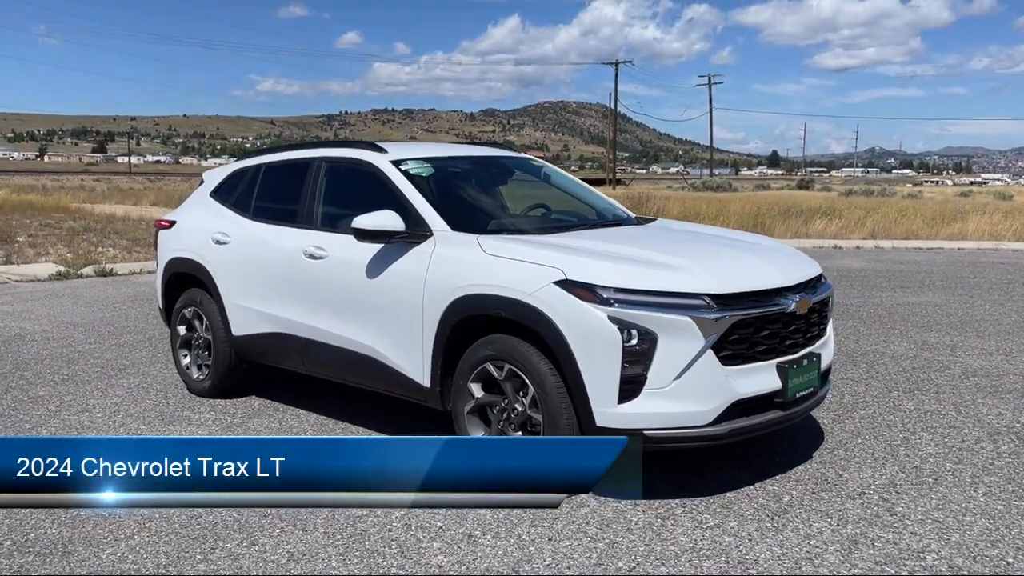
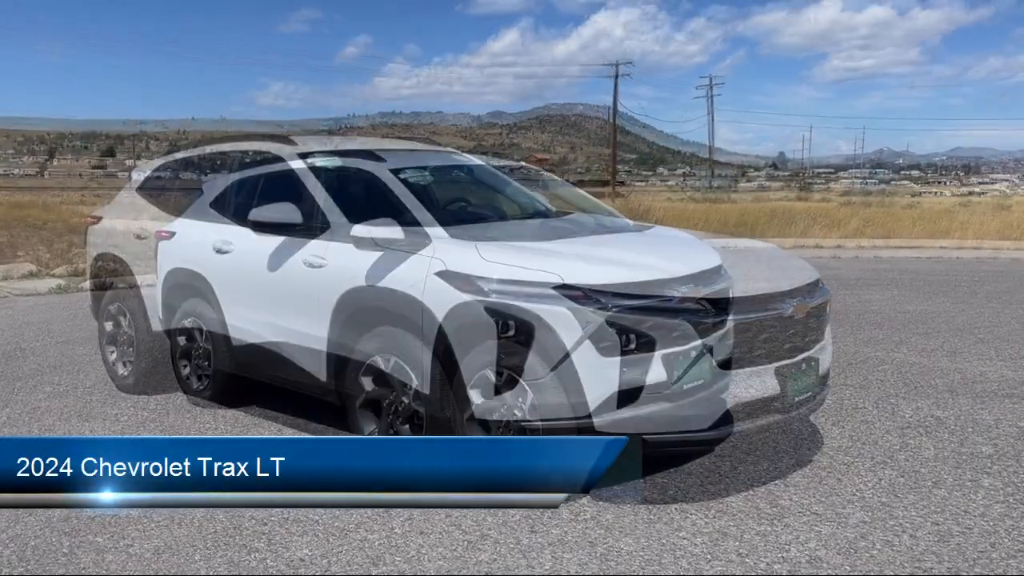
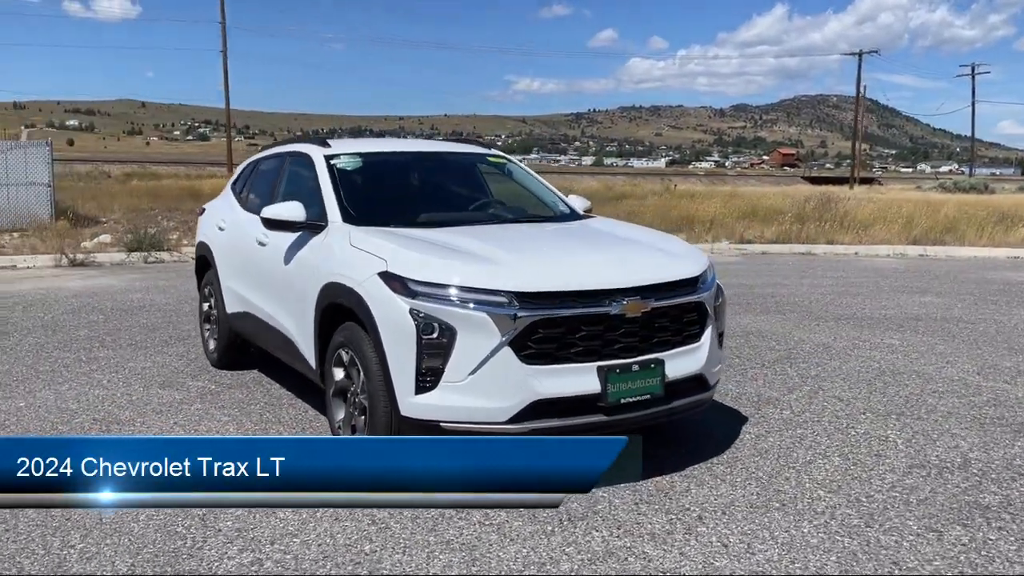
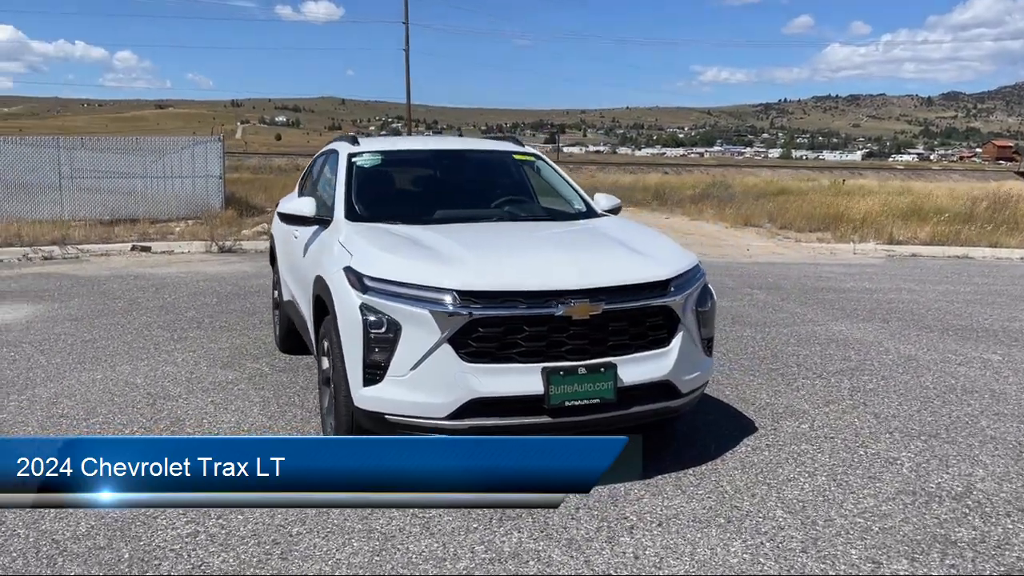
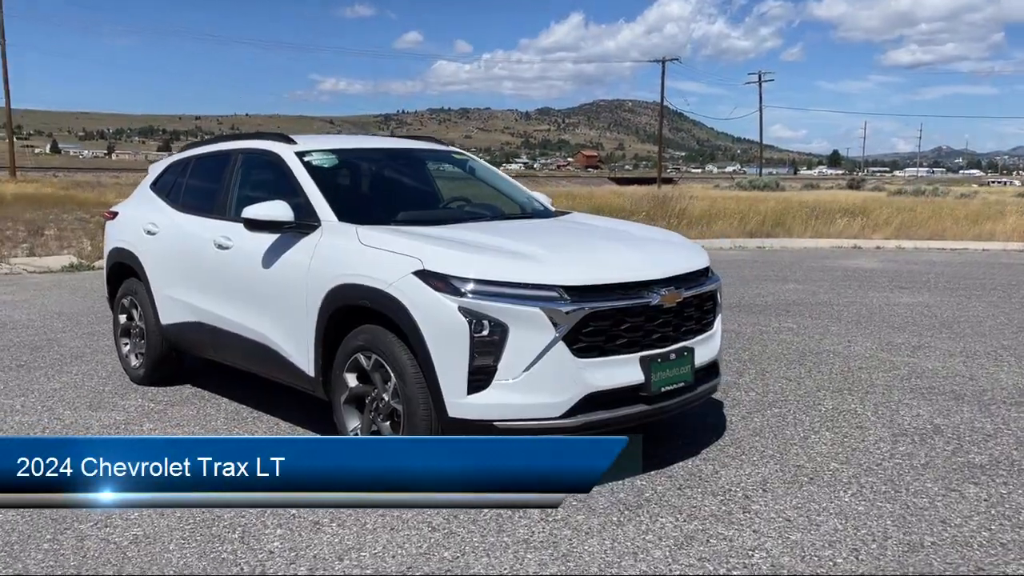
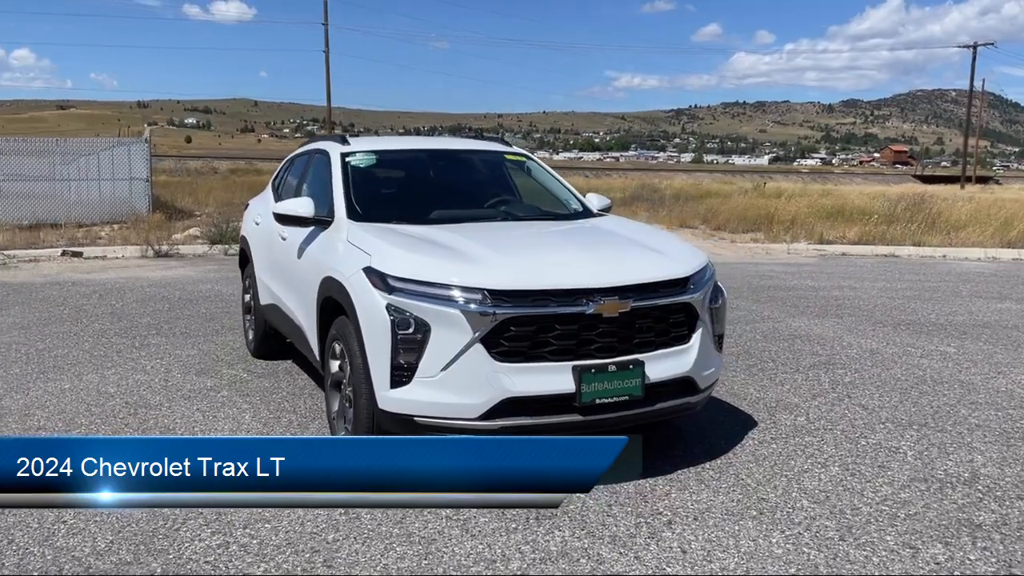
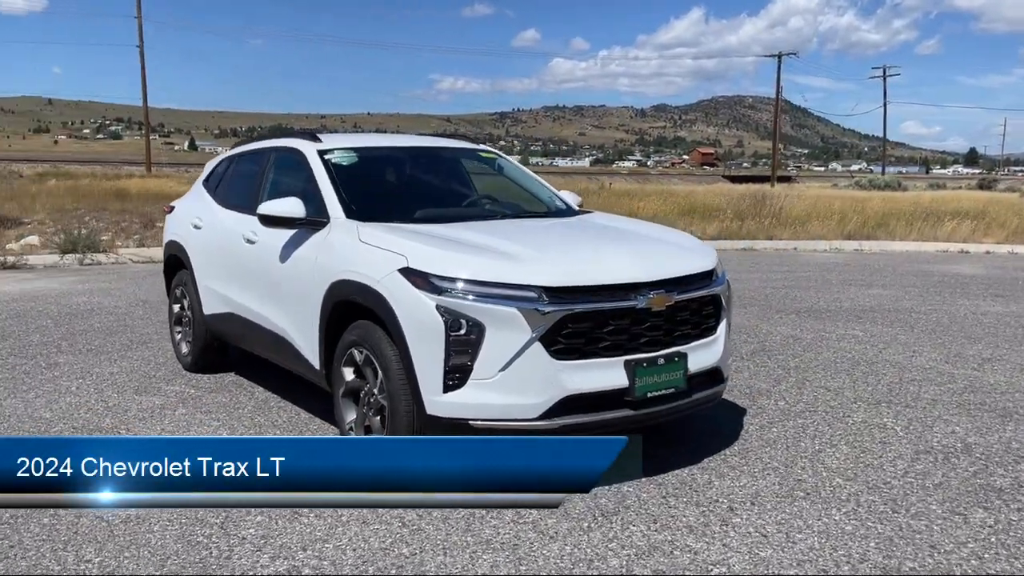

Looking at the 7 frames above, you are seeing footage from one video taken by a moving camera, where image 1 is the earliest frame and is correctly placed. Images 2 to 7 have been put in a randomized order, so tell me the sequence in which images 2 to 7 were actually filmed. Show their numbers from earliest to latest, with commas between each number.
2, 5, 7, 3, 6, 4
